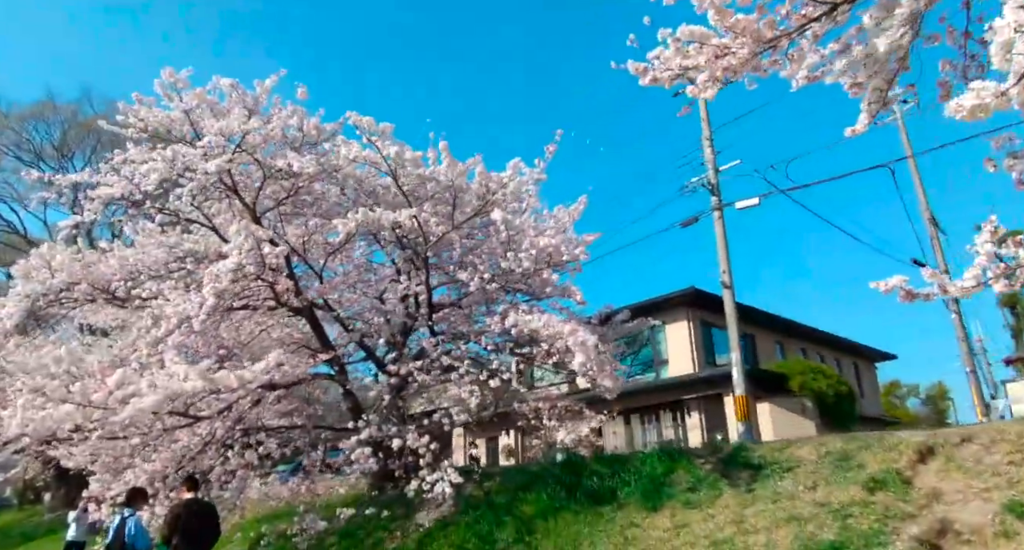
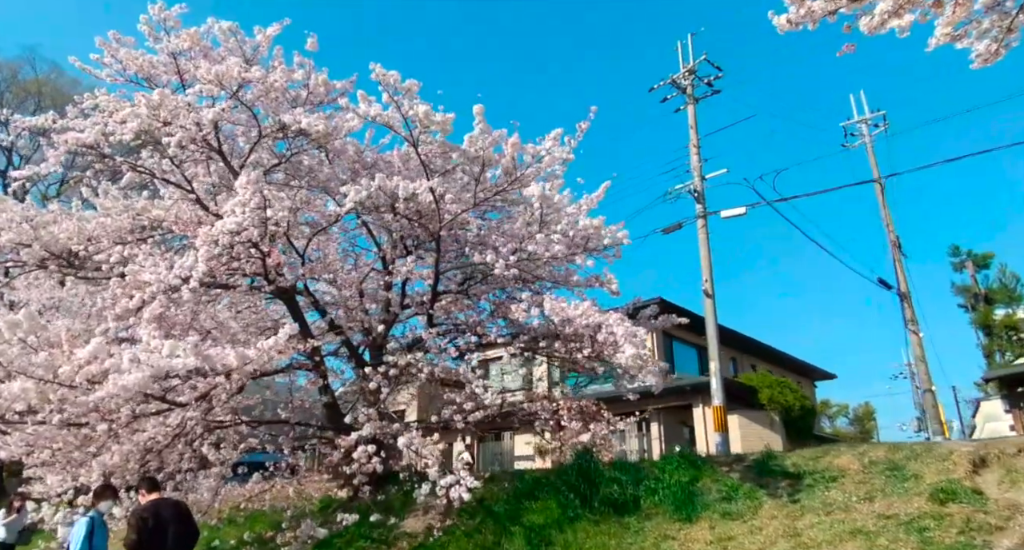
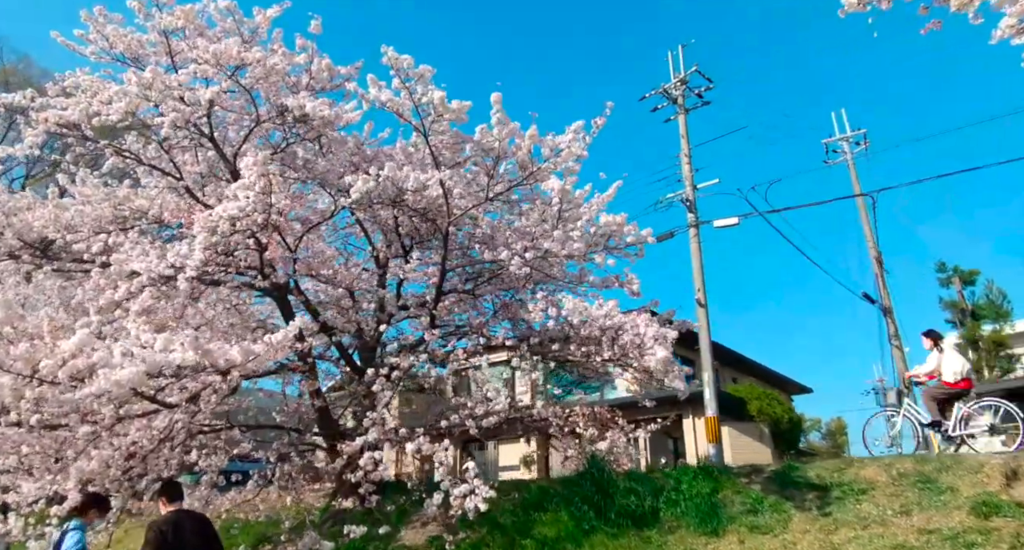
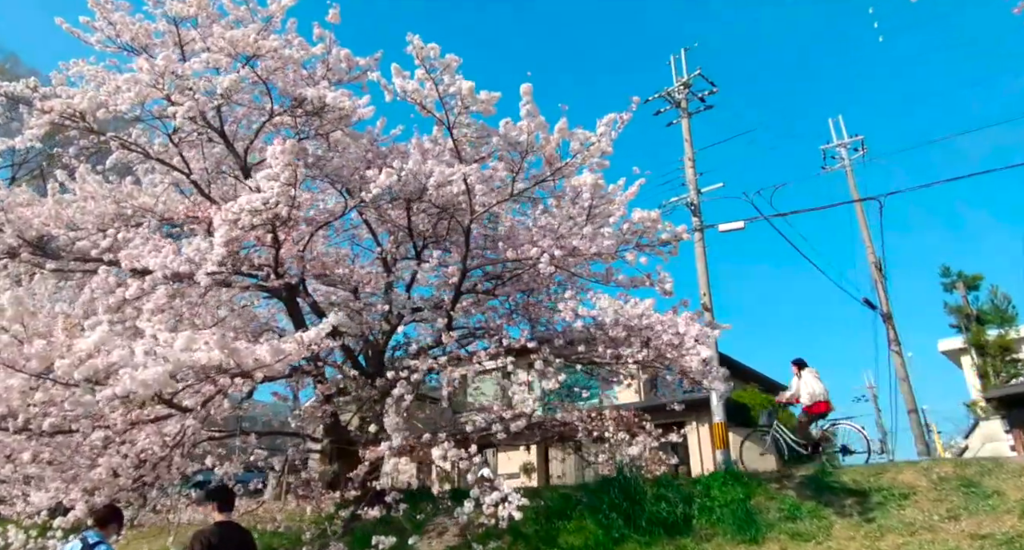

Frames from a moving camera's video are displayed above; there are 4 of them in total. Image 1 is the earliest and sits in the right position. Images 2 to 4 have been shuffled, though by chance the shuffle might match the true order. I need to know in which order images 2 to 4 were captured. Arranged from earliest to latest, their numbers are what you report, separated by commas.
2, 3, 4
